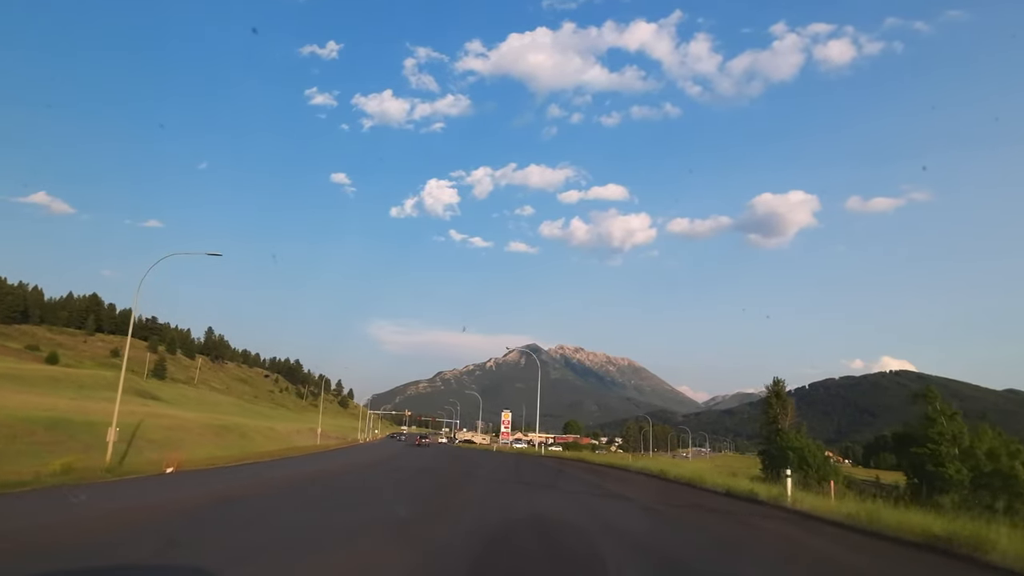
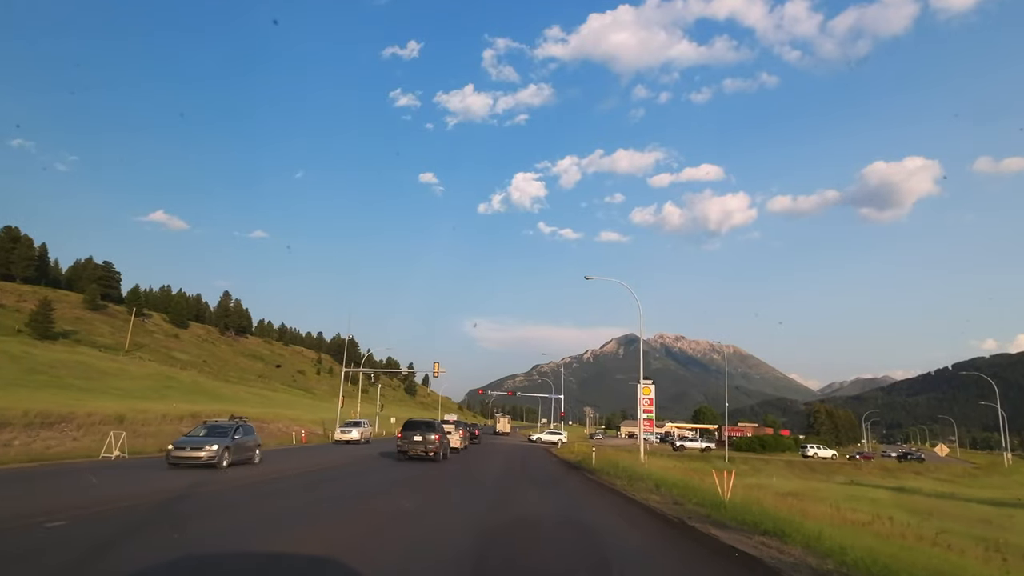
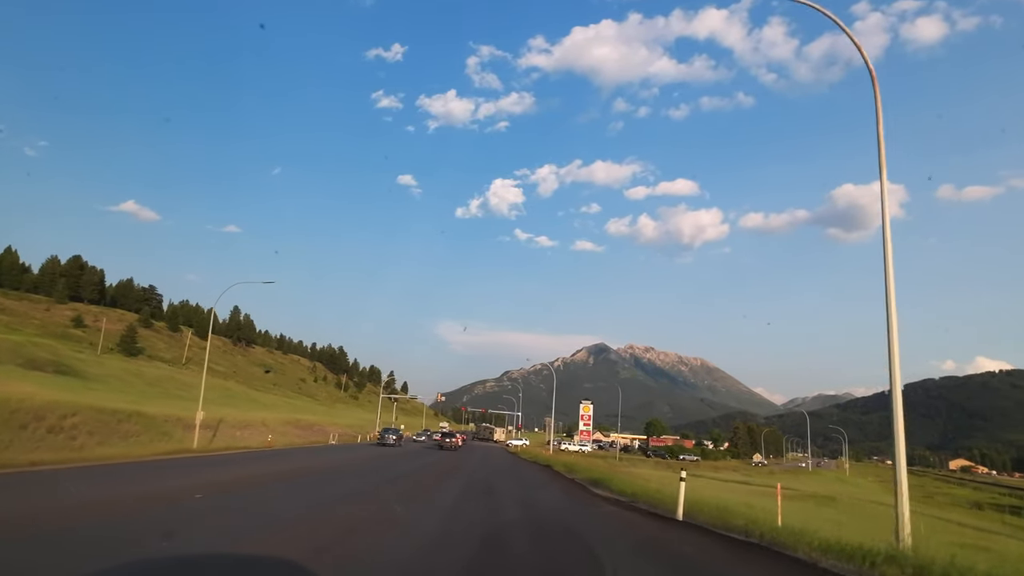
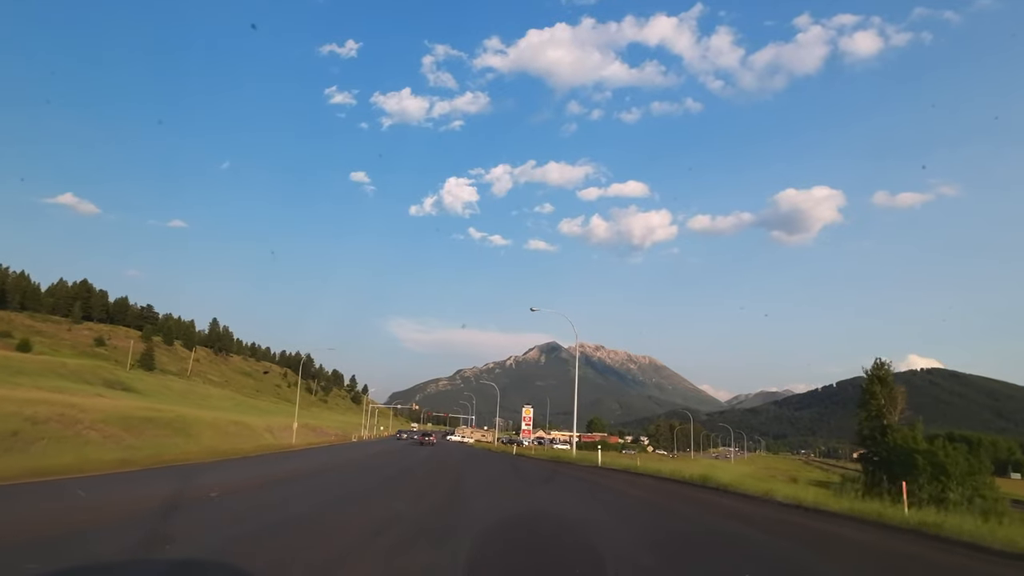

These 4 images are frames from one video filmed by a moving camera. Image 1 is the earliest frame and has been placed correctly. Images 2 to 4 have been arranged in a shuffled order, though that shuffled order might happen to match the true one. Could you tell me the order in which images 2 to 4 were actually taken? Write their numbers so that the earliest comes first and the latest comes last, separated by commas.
4, 3, 2
